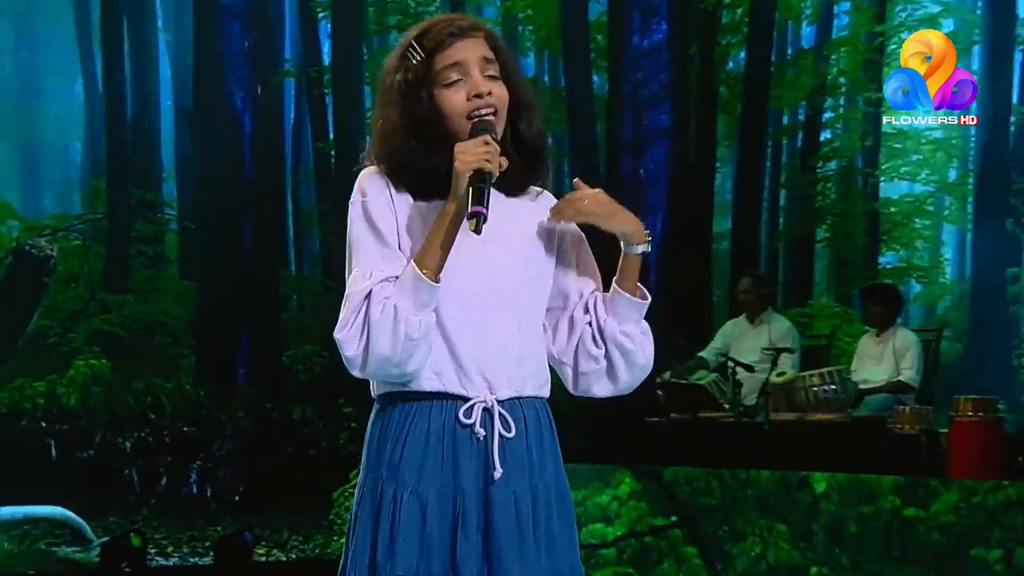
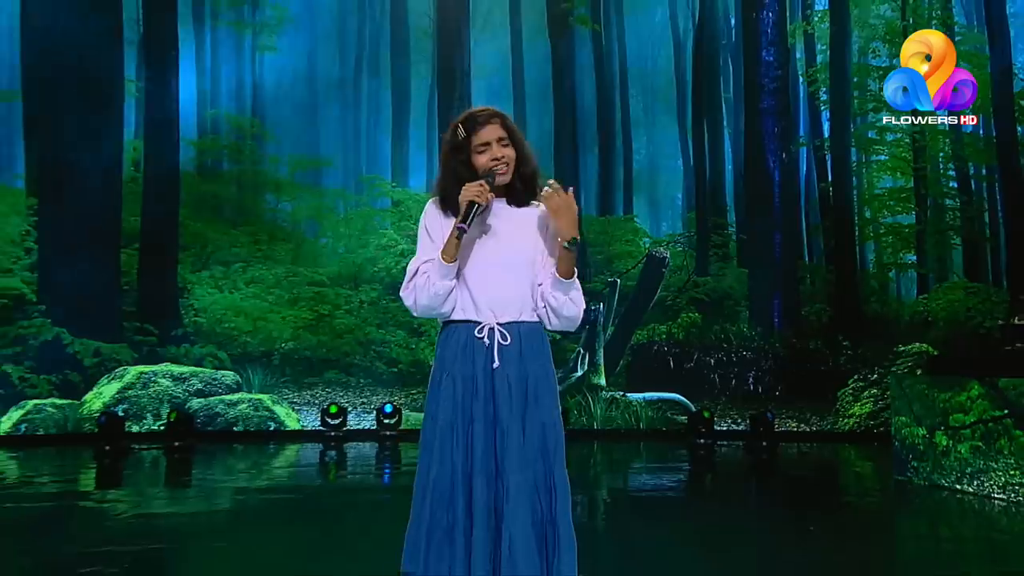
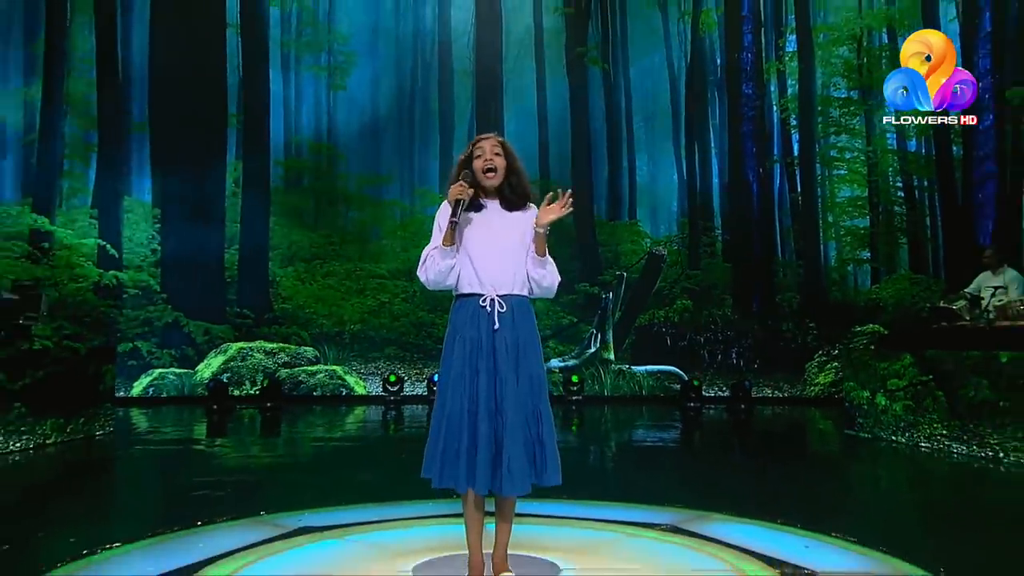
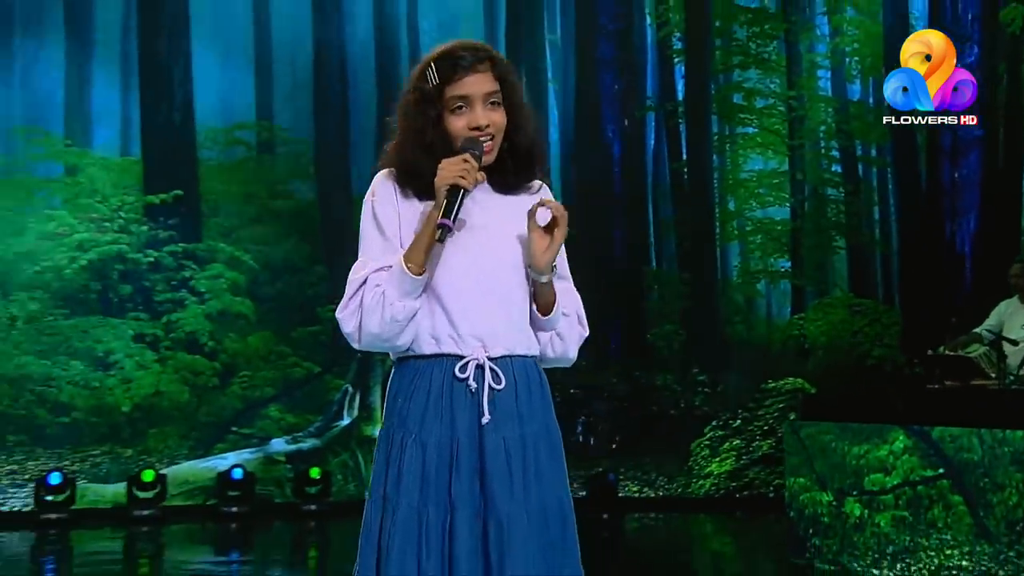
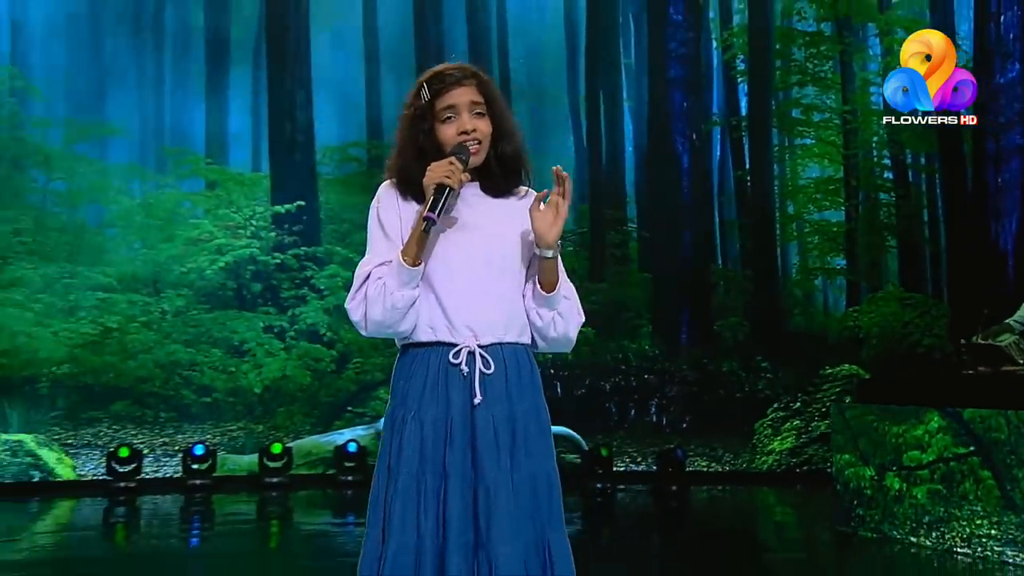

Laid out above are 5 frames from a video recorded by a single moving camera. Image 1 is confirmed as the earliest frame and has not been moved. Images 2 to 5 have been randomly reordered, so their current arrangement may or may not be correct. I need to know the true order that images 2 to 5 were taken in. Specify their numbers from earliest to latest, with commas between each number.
4, 5, 2, 3
